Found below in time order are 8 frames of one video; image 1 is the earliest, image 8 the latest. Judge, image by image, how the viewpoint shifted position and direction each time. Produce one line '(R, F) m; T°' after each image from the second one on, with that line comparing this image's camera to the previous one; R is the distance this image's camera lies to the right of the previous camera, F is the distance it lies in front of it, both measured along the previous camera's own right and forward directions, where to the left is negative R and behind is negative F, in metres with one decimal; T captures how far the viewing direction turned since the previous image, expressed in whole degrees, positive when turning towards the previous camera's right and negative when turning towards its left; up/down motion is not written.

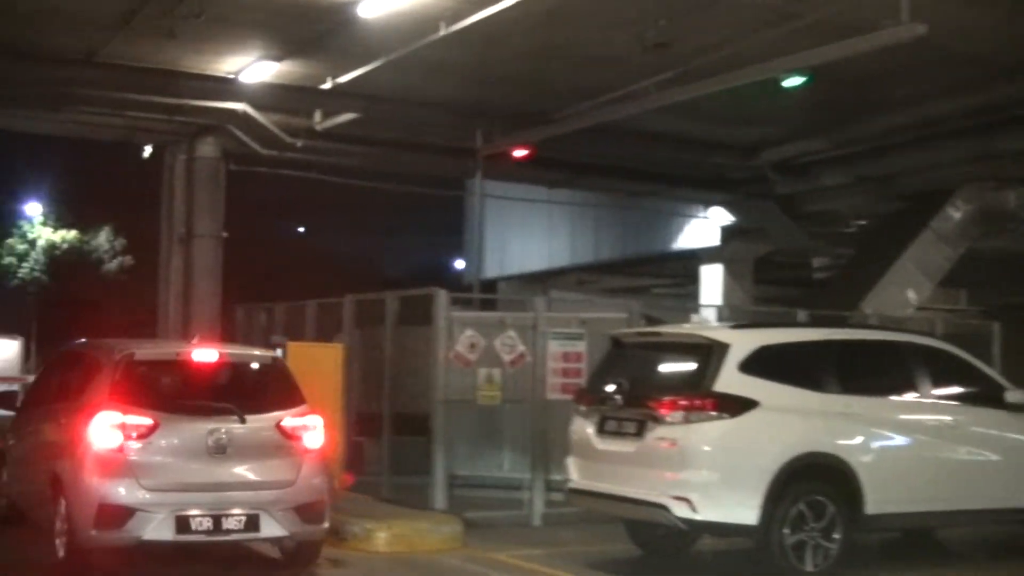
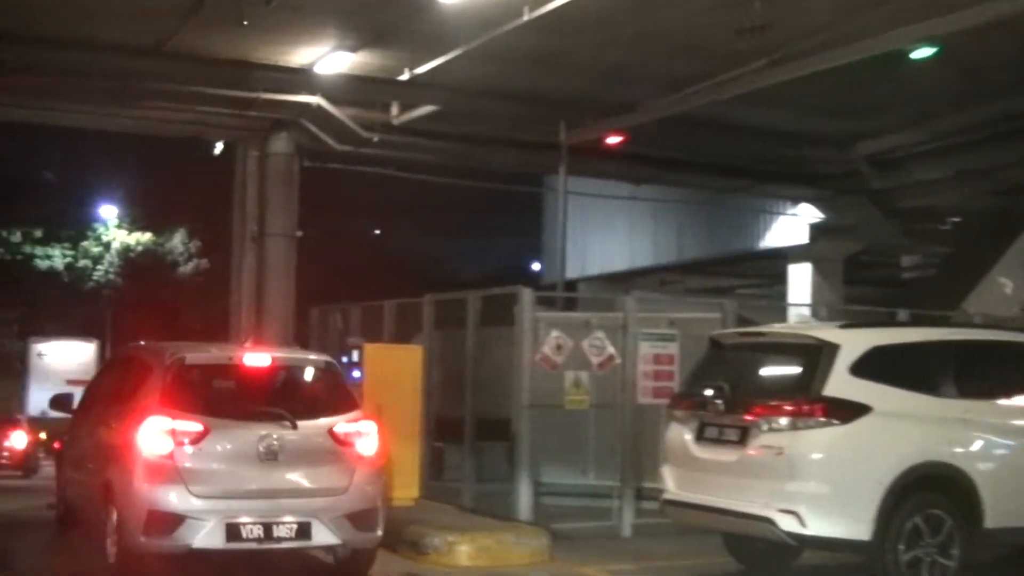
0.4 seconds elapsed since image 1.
(-0.1, +0.7) m; -2°
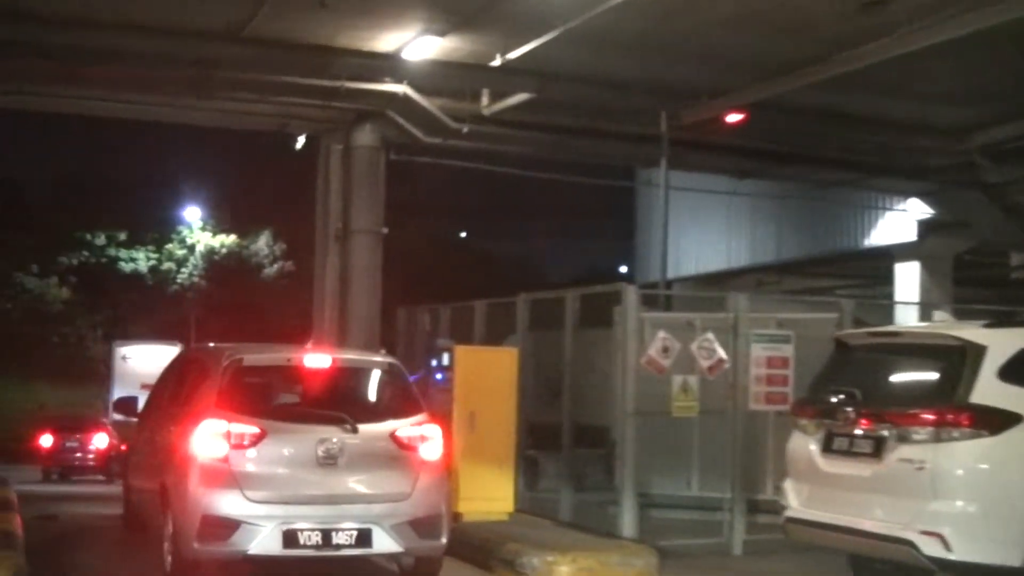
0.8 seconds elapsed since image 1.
(-0.1, +0.9) m; -2°
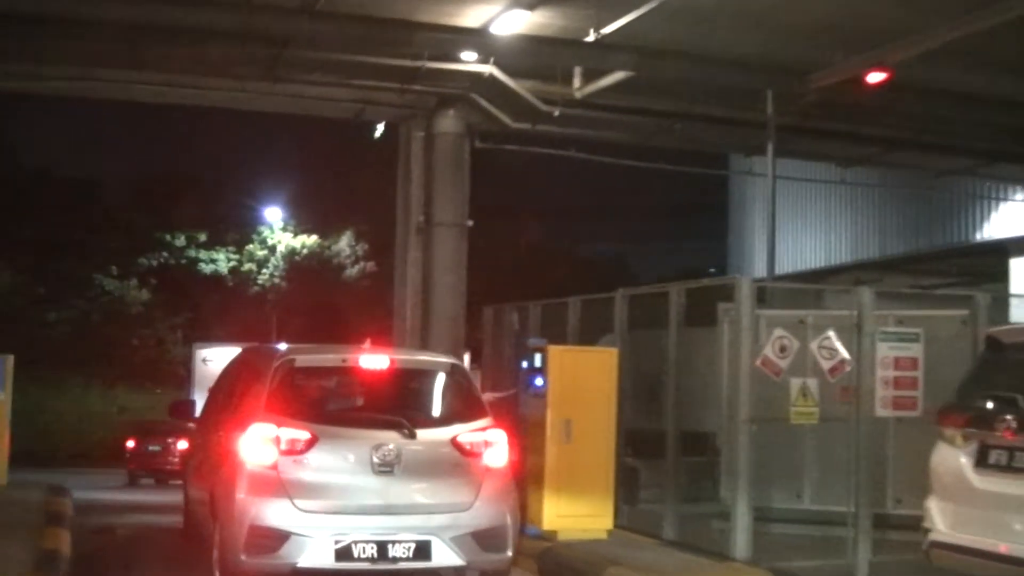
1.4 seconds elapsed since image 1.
(-0.1, +1.2) m; -2°
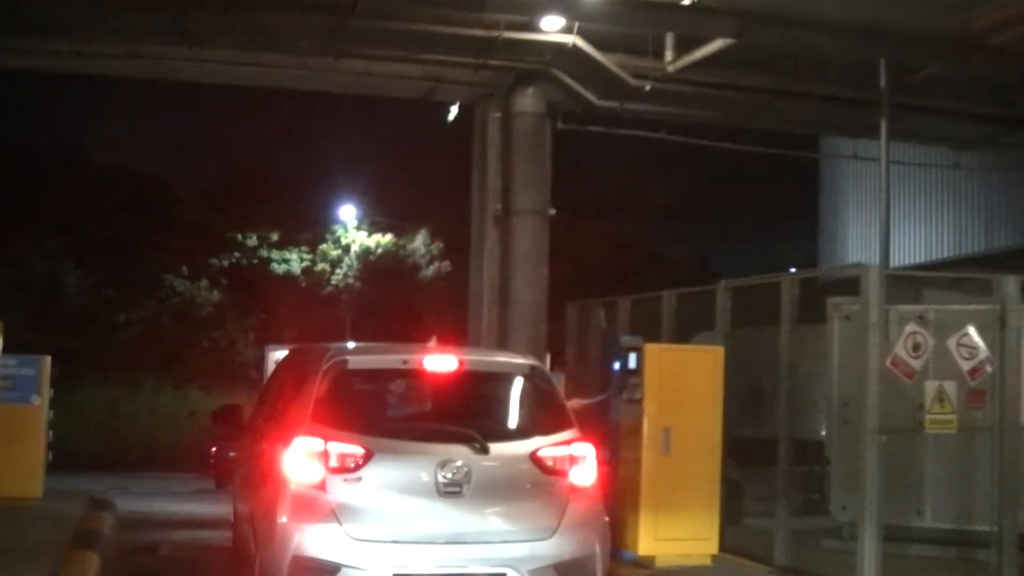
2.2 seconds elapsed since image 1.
(-0.1, +1.4) m; -2°
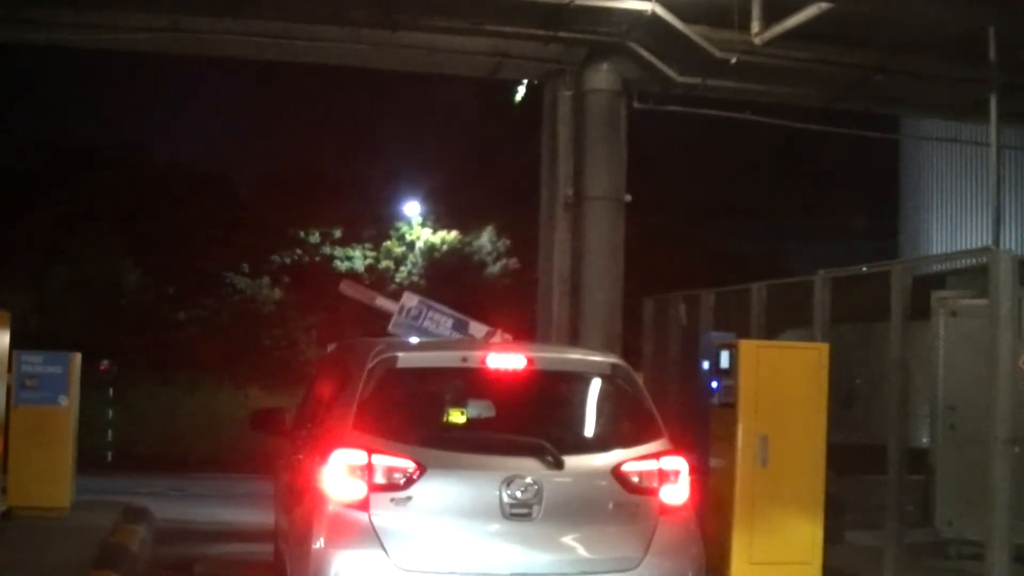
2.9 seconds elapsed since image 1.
(0.0, +1.1) m; -2°
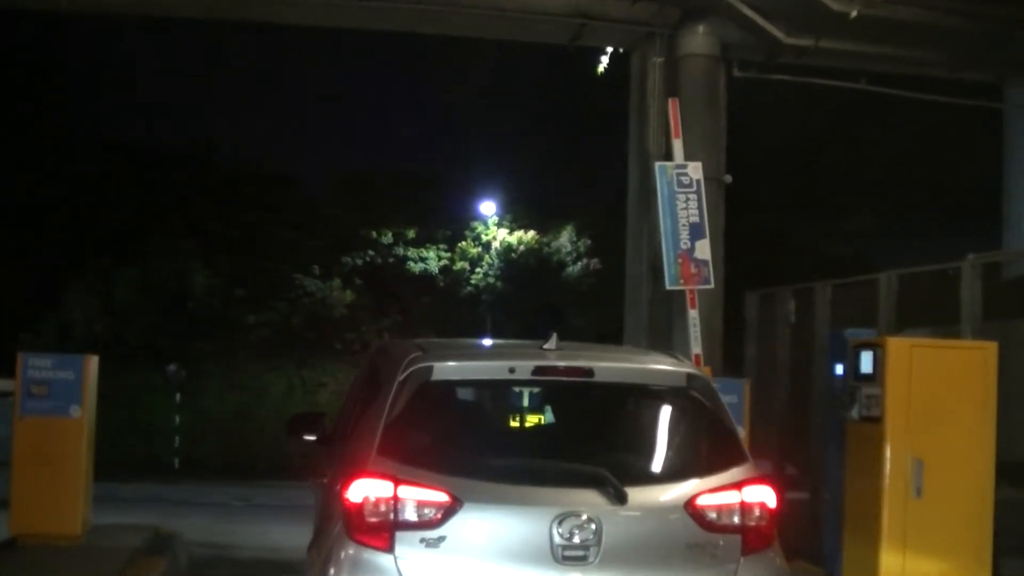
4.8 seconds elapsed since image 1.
(0.0, +1.6) m; -2°
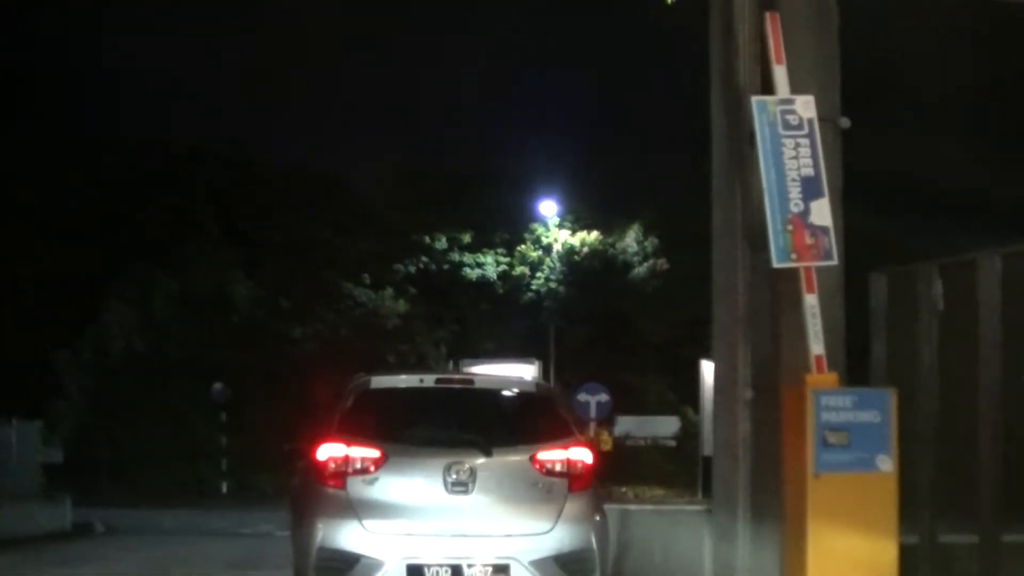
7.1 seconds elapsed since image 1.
(+0.1, +2.9) m; -2°
